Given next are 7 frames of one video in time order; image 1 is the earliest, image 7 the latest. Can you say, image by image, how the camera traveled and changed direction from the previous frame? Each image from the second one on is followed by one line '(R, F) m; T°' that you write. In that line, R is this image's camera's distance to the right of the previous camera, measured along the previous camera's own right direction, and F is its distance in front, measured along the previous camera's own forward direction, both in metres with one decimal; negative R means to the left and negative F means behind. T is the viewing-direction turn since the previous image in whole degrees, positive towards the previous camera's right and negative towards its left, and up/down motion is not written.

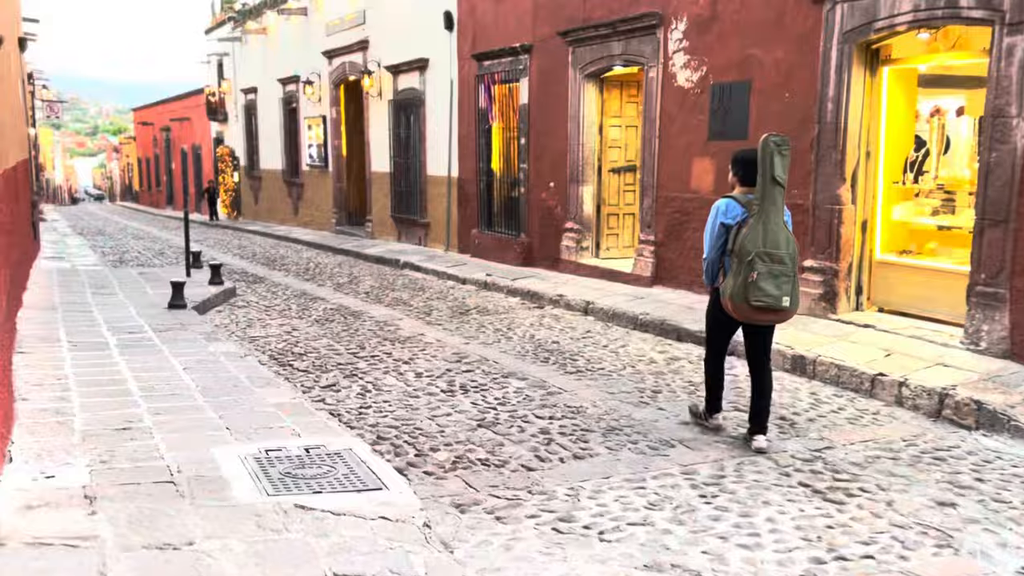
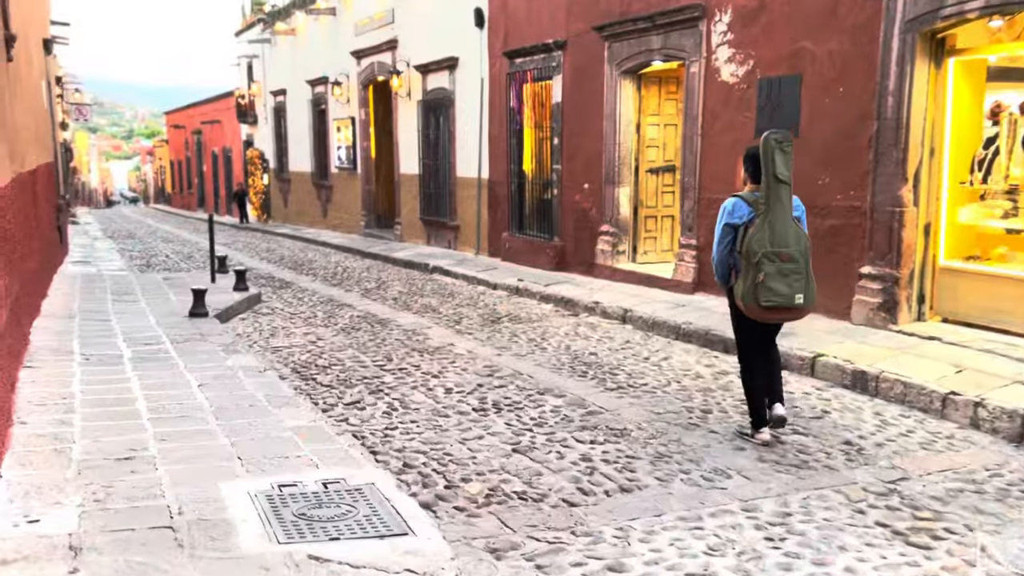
(-0.1, +0.4) m; -2°
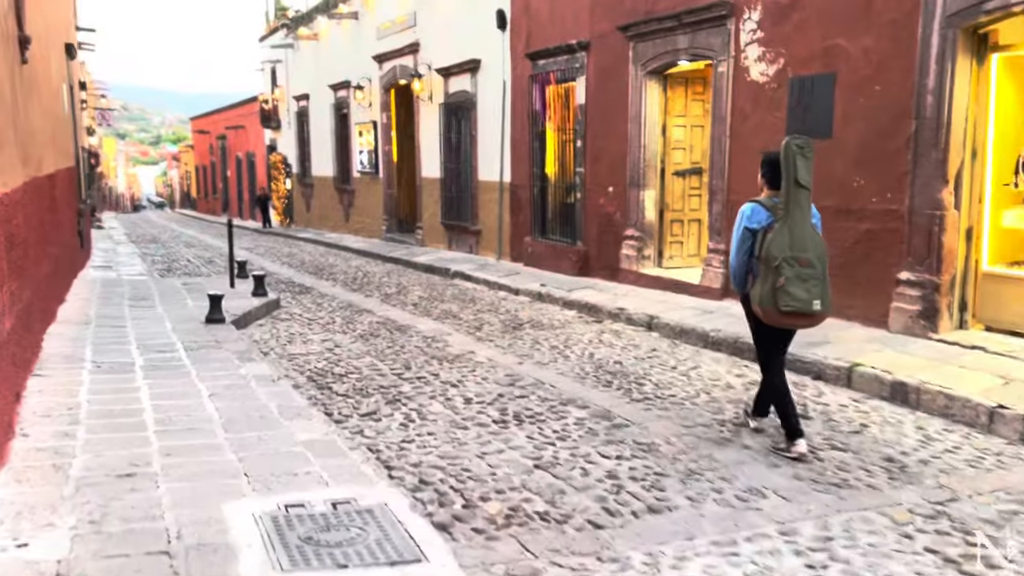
(0.0, +0.2) m; -2°
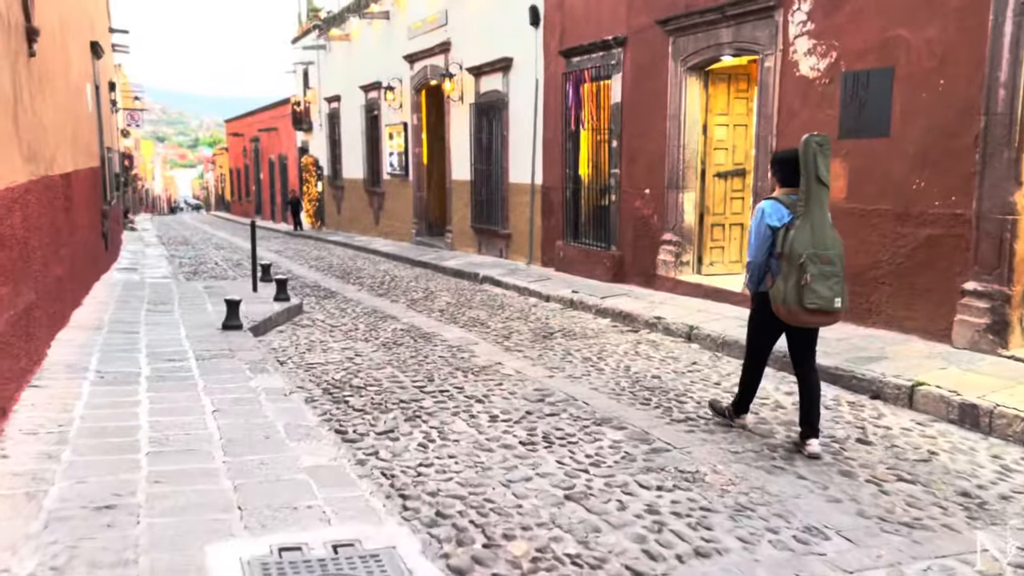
(0.0, +0.4) m; -2°
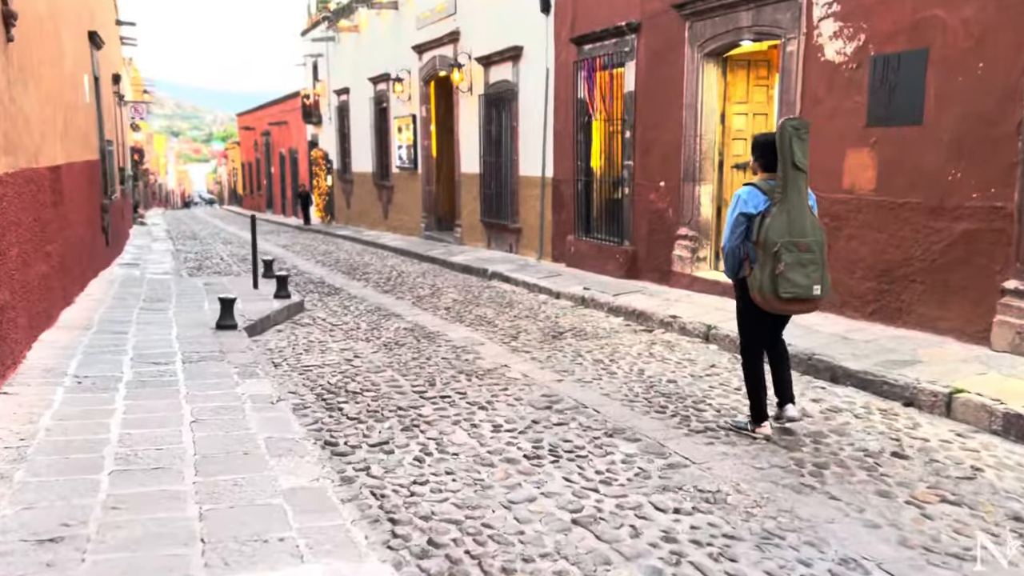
(+0.1, +0.4) m; -1°
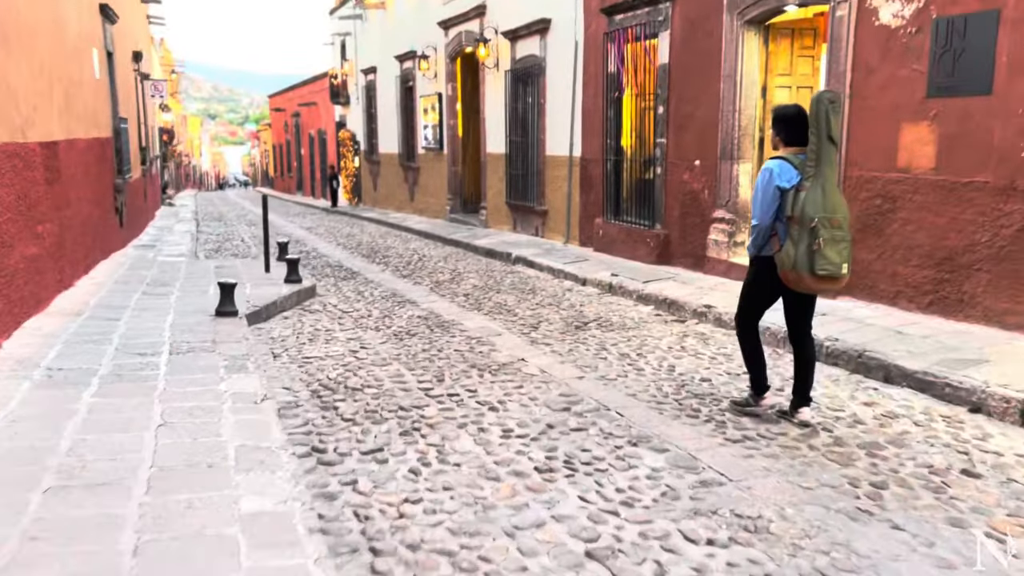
(+0.1, +0.6) m; -2°
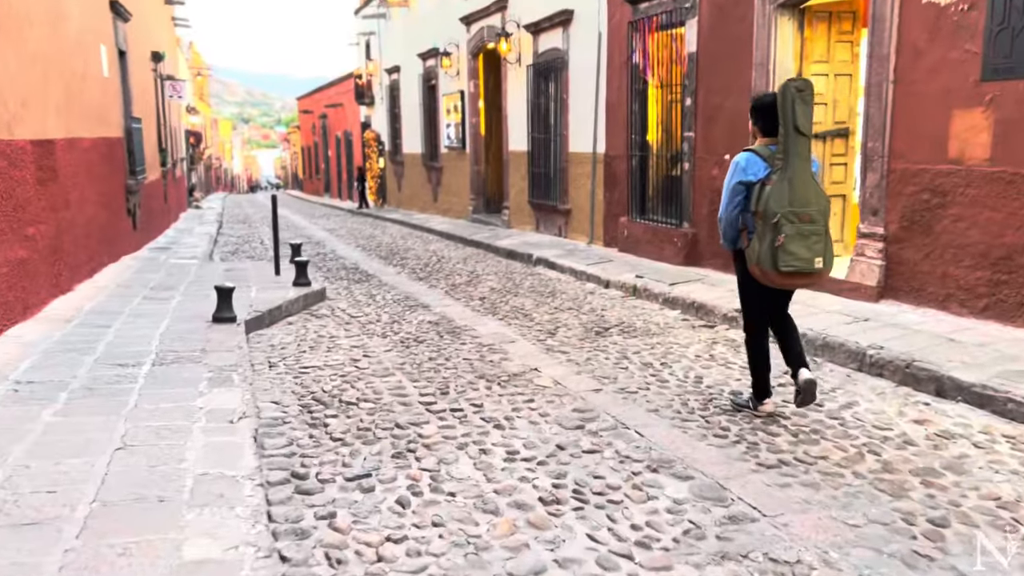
(+0.1, +0.5) m; -2°
